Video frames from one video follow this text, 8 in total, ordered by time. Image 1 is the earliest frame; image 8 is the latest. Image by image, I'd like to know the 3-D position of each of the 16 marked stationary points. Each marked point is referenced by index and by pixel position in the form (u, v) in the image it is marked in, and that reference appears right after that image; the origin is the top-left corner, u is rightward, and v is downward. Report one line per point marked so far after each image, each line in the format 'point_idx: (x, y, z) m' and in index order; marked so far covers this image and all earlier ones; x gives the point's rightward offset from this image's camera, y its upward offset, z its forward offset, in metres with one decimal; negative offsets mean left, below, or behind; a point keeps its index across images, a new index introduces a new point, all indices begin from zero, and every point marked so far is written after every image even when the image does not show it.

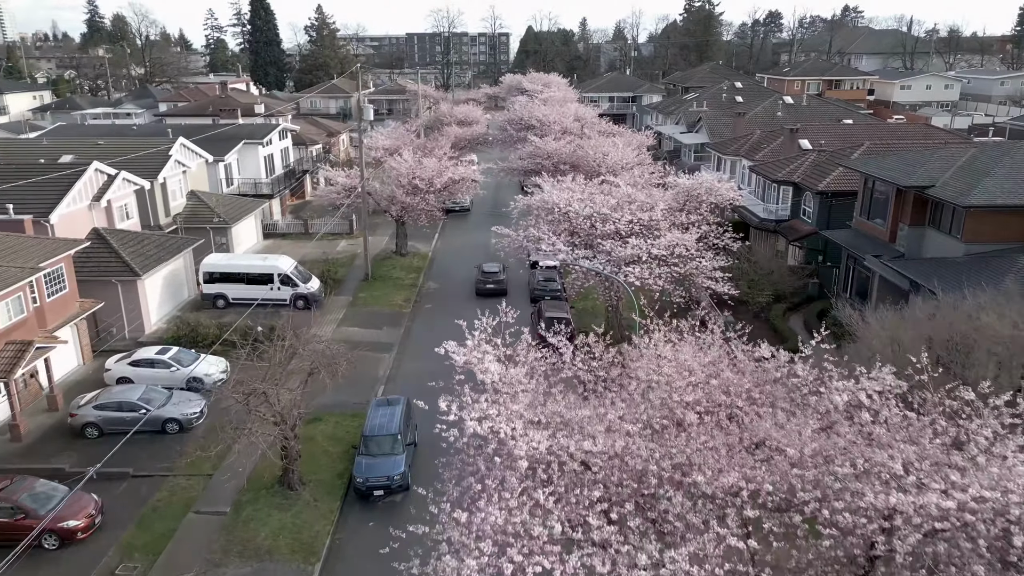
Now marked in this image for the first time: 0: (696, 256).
0: (+4.5, +0.7, +17.6) m
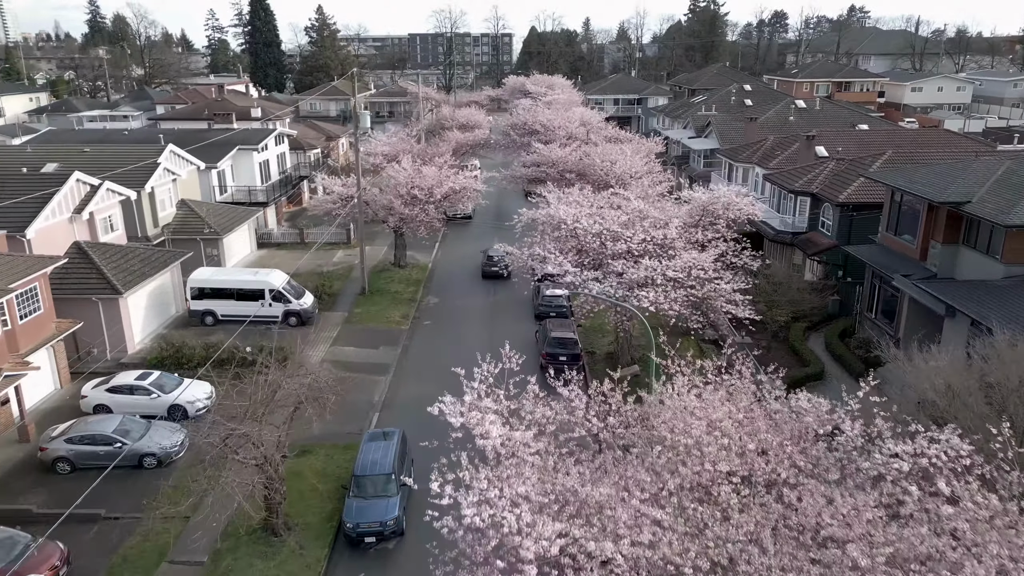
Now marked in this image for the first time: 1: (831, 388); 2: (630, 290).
0: (+4.5, +0.2, +16.3) m
1: (+8.0, -2.5, +18.4) m
2: (+2.6, -0.1, +15.9) m
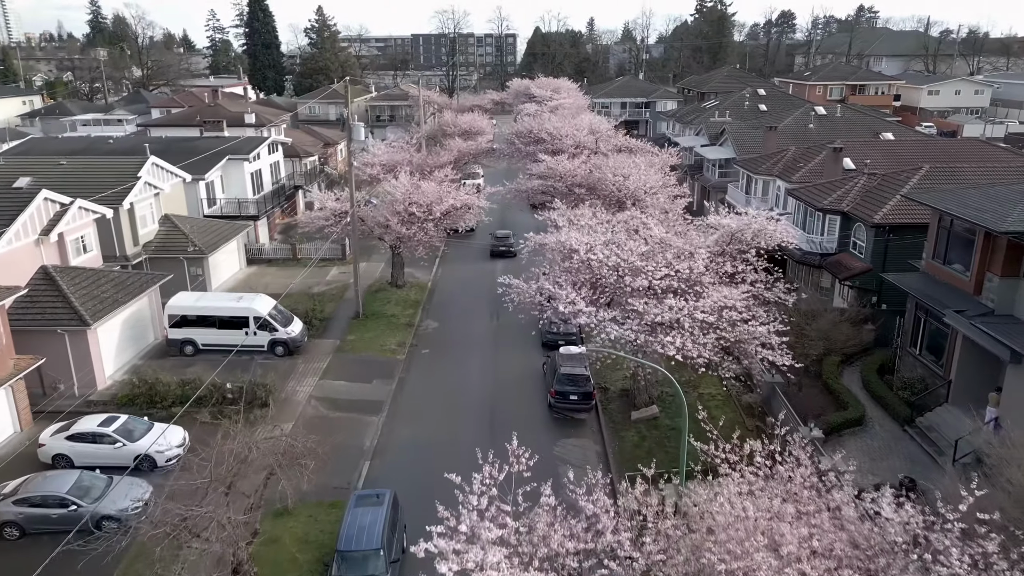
0: (+4.7, -0.6, +14.4) m
1: (+8.2, -3.3, +16.5) m
2: (+2.7, -0.9, +14.0) m
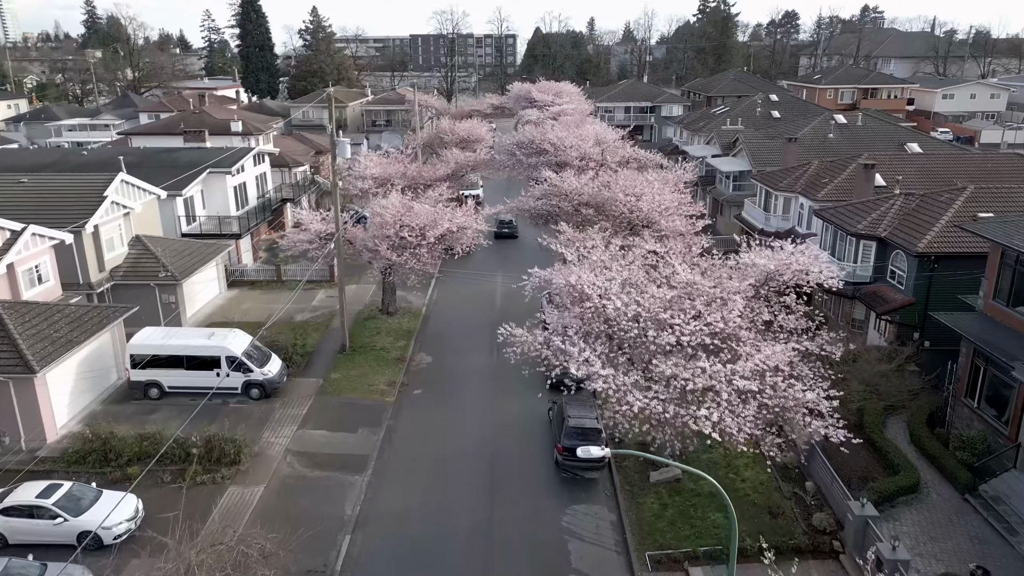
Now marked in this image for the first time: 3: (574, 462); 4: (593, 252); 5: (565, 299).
0: (+4.7, -1.6, +12.3) m
1: (+8.2, -4.3, +14.3) m
2: (+2.8, -1.8, +11.8) m
3: (+1.4, -3.9, +16.2) m
4: (+1.9, +0.9, +17.2) m
5: (+1.1, -0.2, +15.0) m
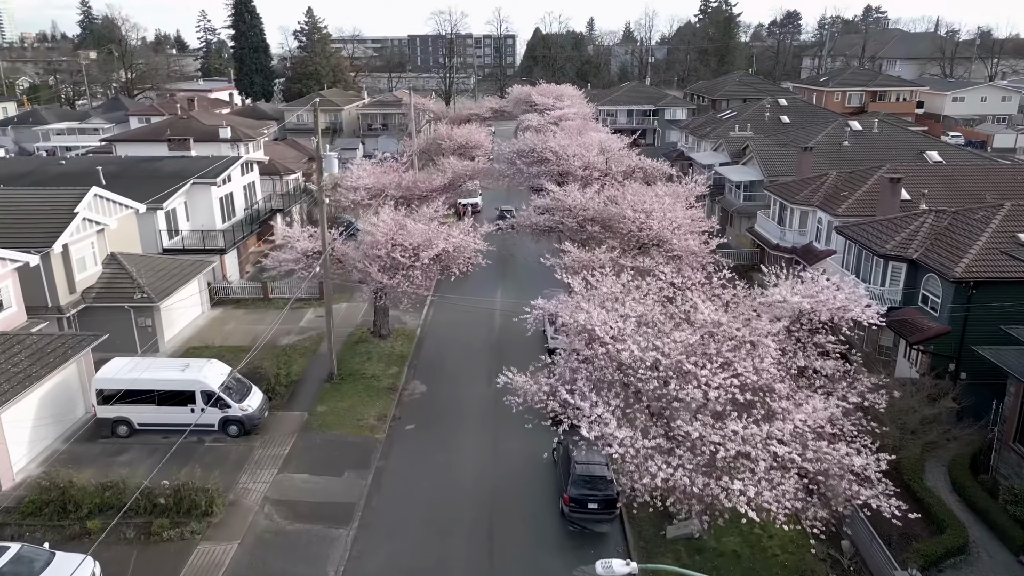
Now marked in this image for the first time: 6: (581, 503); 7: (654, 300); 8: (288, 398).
0: (+4.7, -2.3, +10.7) m
1: (+8.2, -5.0, +12.8) m
2: (+2.8, -2.5, +10.3) m
3: (+1.4, -4.6, +14.7) m
4: (+1.9, +0.2, +15.6) m
5: (+1.1, -0.9, +13.4) m
6: (+1.4, -4.3, +14.5) m
7: (+2.8, -0.2, +14.1) m
8: (-6.1, -3.0, +19.7) m
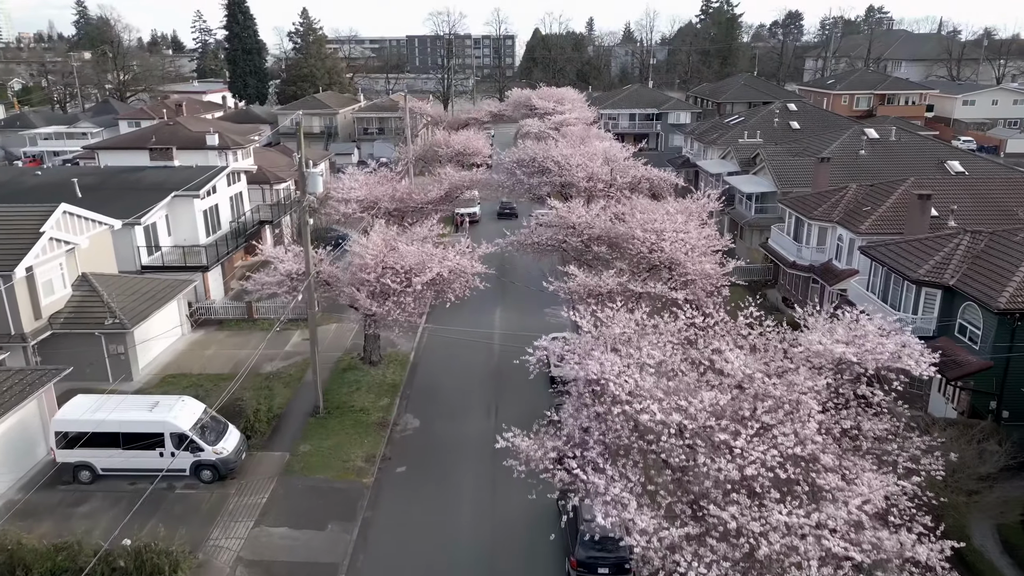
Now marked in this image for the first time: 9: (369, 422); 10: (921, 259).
0: (+4.8, -3.0, +9.1) m
1: (+8.3, -5.7, +11.2) m
2: (+2.8, -3.2, +8.7) m
3: (+1.4, -5.3, +13.1) m
4: (+1.9, -0.5, +14.0) m
5: (+1.2, -1.6, +11.8) m
6: (+1.4, -5.0, +13.0) m
7: (+2.8, -0.9, +12.5) m
8: (-6.1, -3.7, +18.1) m
9: (-3.8, -3.5, +19.1) m
10: (+10.5, +0.7, +18.6) m
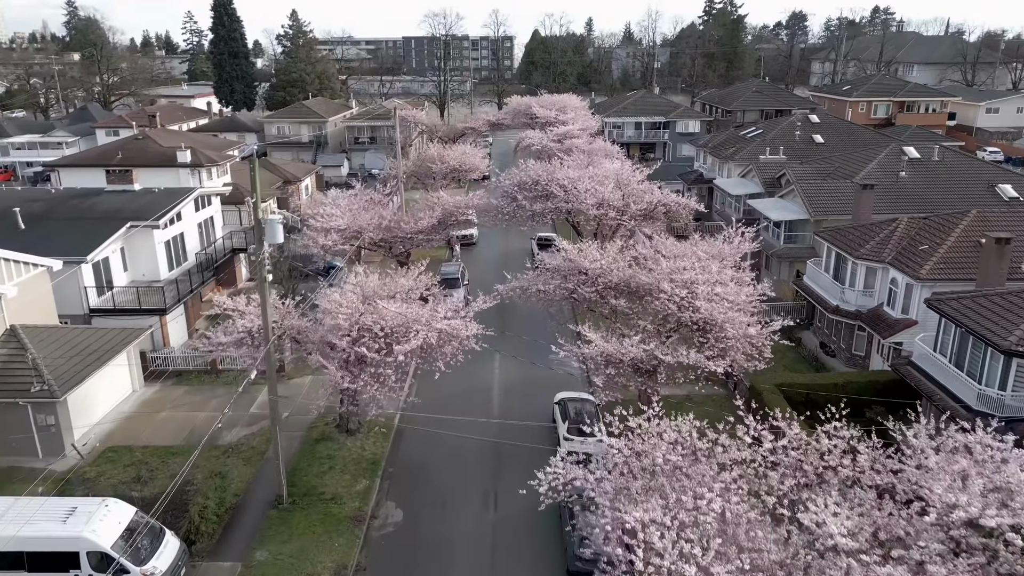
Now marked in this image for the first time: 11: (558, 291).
0: (+4.8, -4.4, +5.9) m
1: (+8.3, -7.1, +8.0) m
2: (+2.9, -4.7, +5.5) m
3: (+1.5, -6.7, +9.9) m
4: (+2.0, -2.0, +10.8) m
5: (+1.2, -3.1, +8.6) m
6: (+1.4, -6.5, +9.8) m
7: (+2.9, -2.4, +9.3) m
8: (-6.0, -5.1, +14.9) m
9: (-3.7, -5.0, +15.8) m
10: (+10.5, -0.7, +15.4) m
11: (+1.2, -0.1, +18.6) m
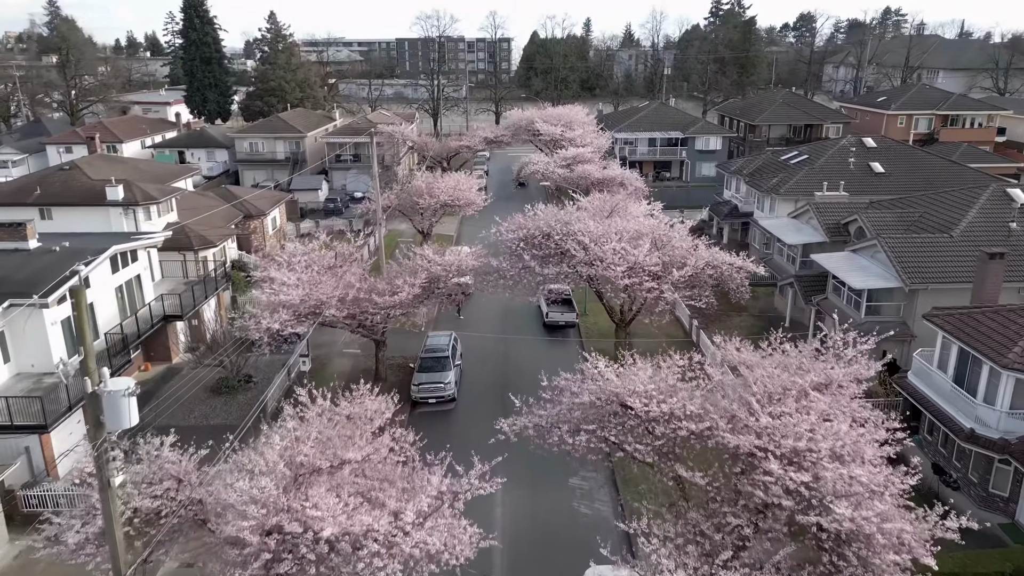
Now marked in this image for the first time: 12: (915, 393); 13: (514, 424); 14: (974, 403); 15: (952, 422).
0: (+5.1, -6.9, -0.1) m
1: (+8.6, -9.6, +2.0) m
2: (+3.1, -7.2, -0.5) m
3: (+1.8, -9.2, +3.8) m
4: (+2.2, -4.5, +4.8) m
5: (+1.5, -5.6, +2.6) m
6: (+1.7, -9.0, +3.7) m
7: (+3.1, -4.9, +3.3) m
8: (-5.8, -7.7, +8.8) m
9: (-3.5, -7.5, +9.8) m
10: (+10.7, -3.2, +9.4) m
11: (+1.4, -2.6, +12.6) m
12: (+9.9, -2.5, +18.2) m
13: (+0.1, -2.5, +13.4) m
14: (+10.1, -2.5, +15.9) m
15: (+9.8, -3.0, +16.4) m
